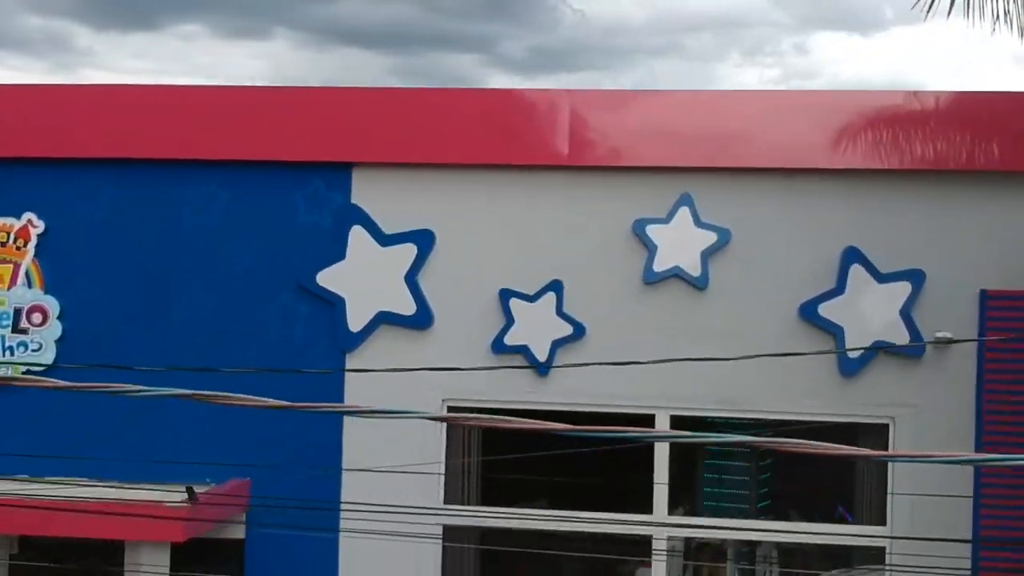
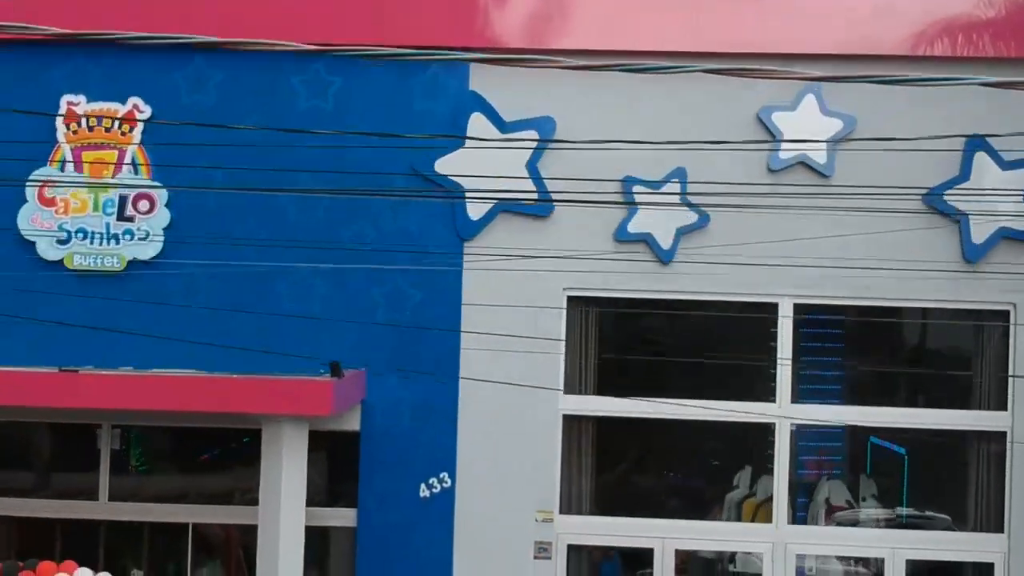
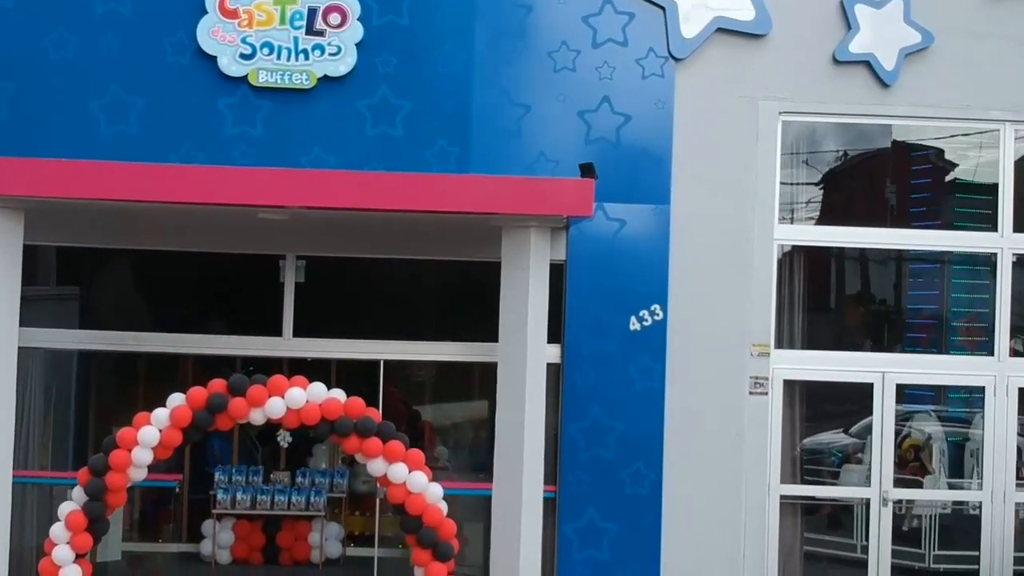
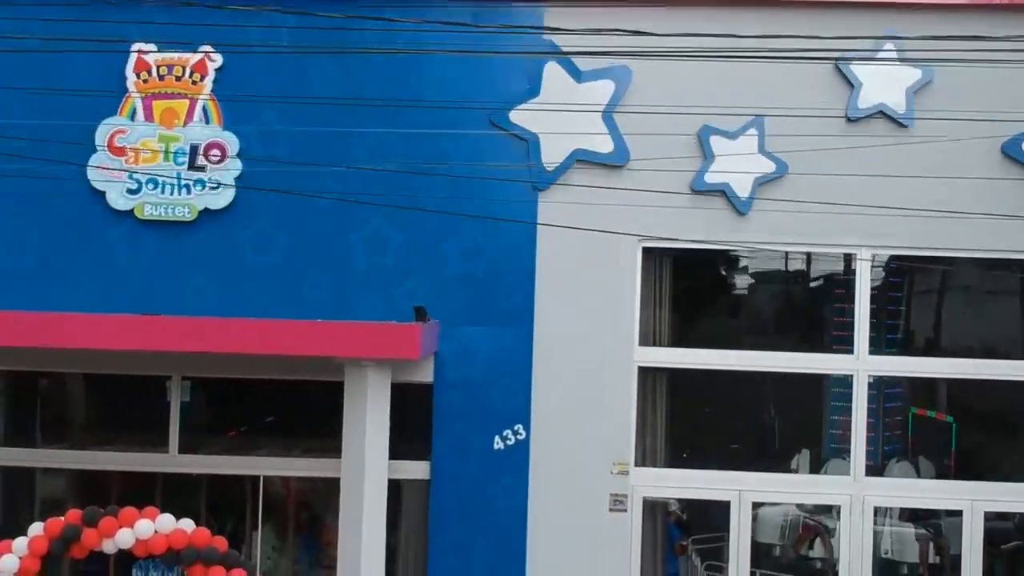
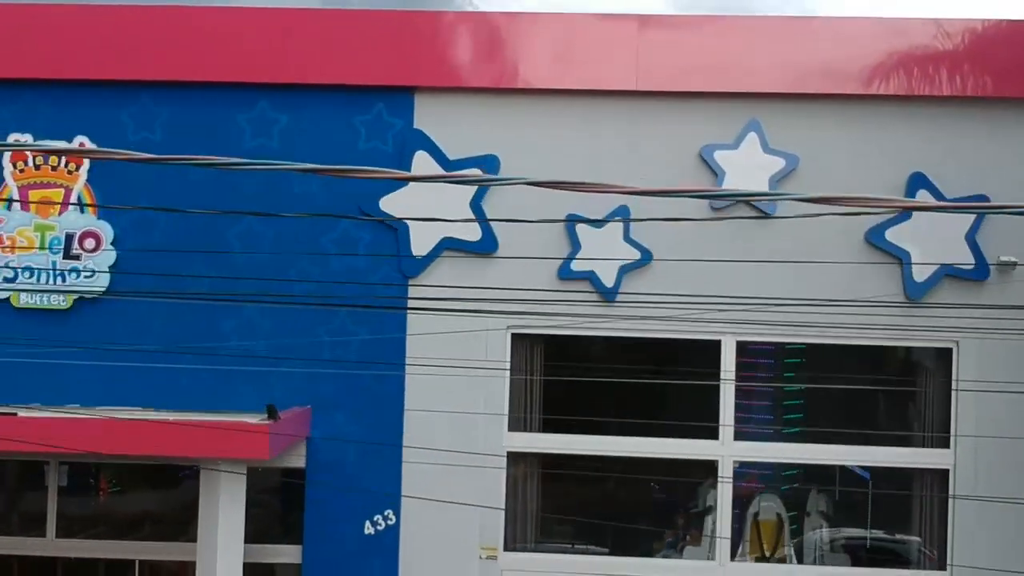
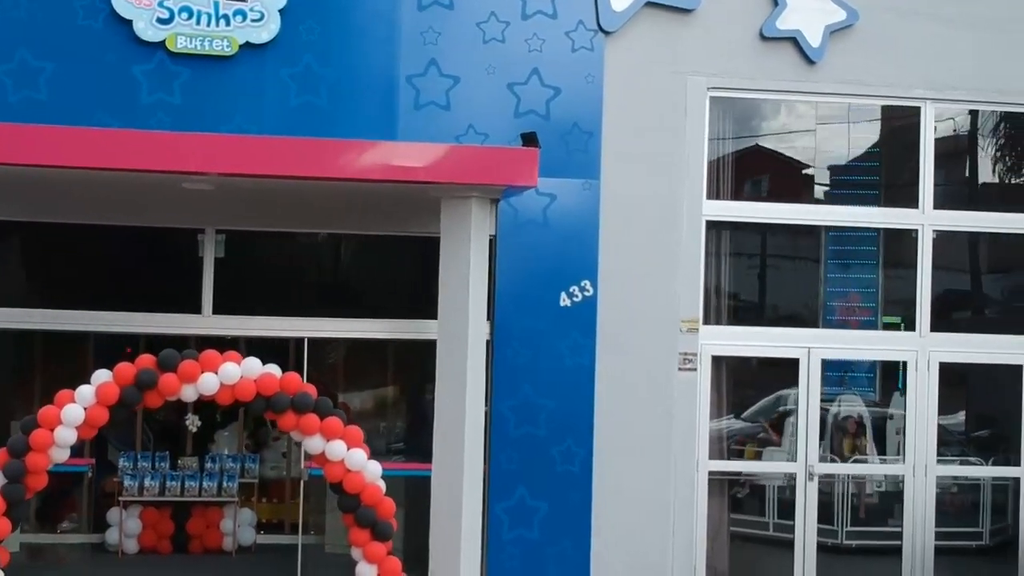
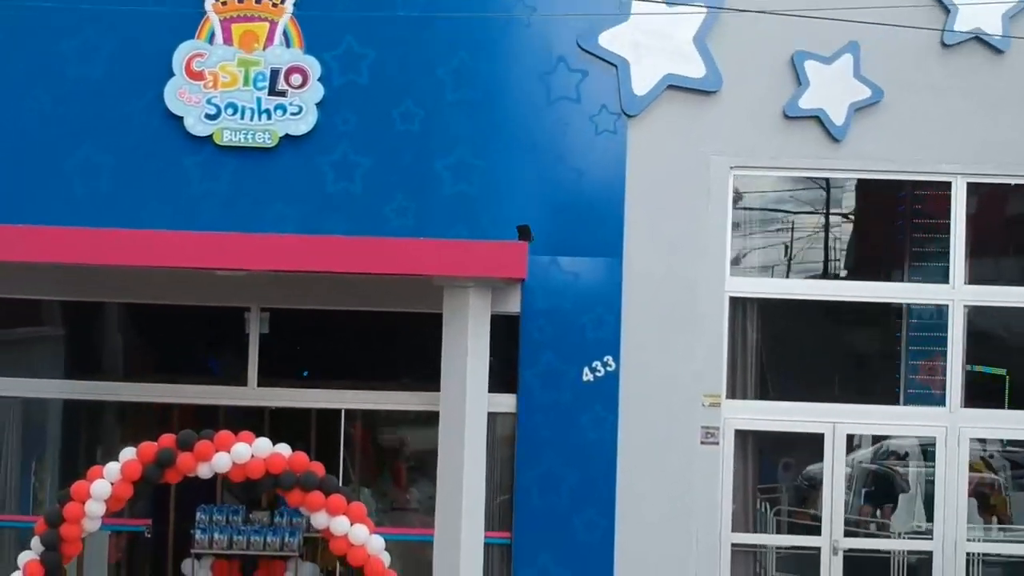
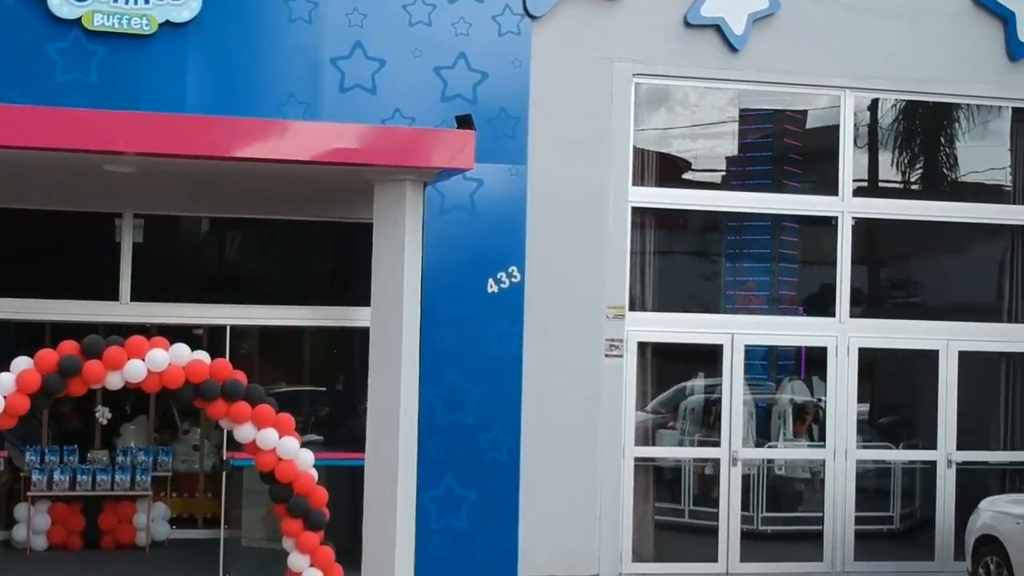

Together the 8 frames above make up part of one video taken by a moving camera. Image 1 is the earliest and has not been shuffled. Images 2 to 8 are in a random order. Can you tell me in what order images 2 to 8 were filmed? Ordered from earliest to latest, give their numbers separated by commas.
5, 2, 4, 7, 3, 6, 8
